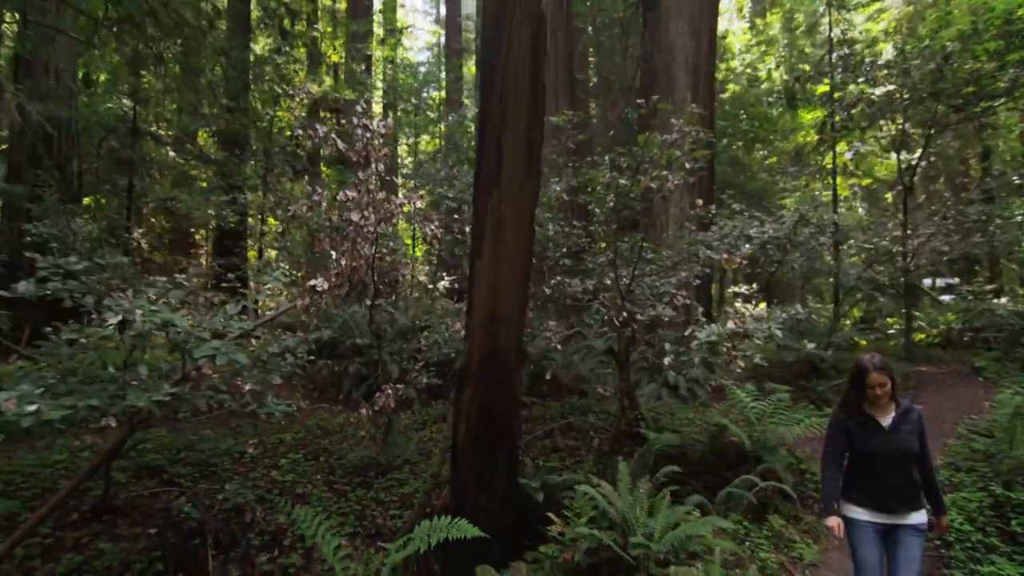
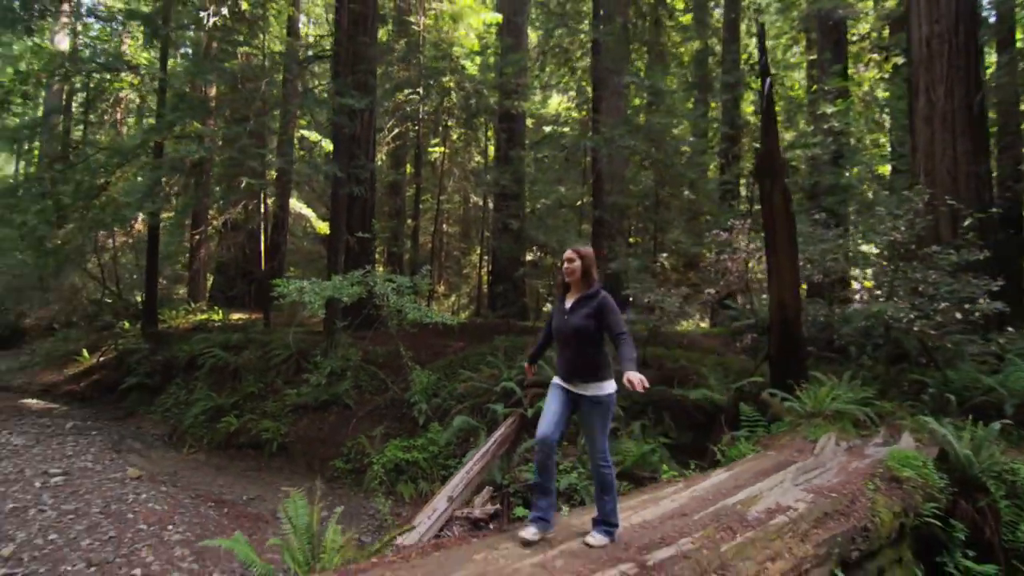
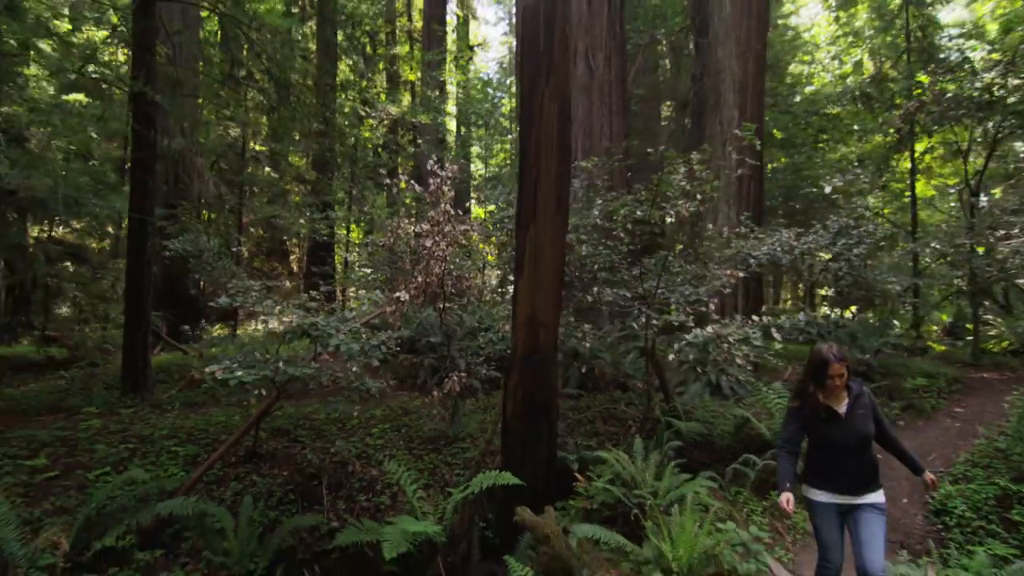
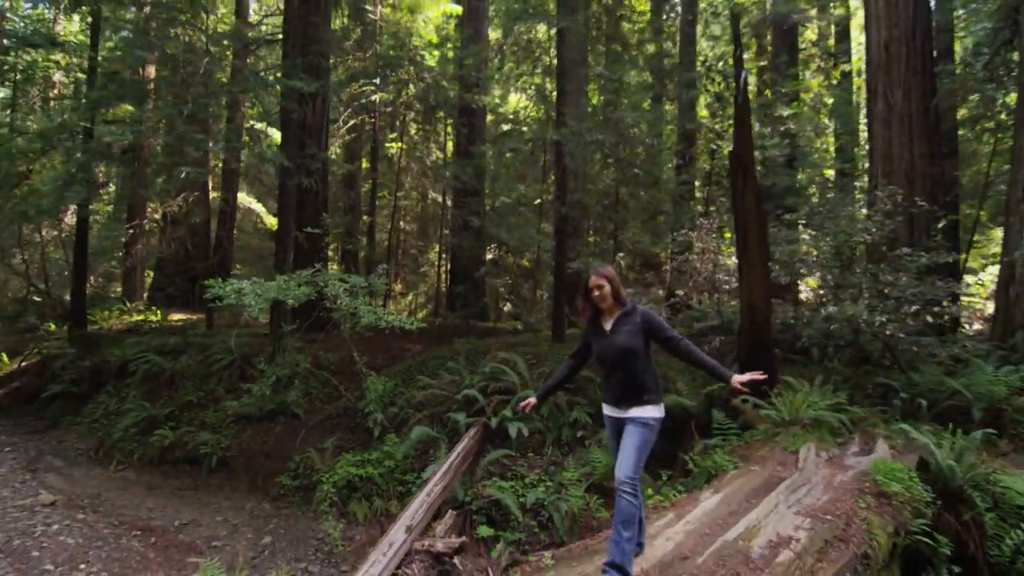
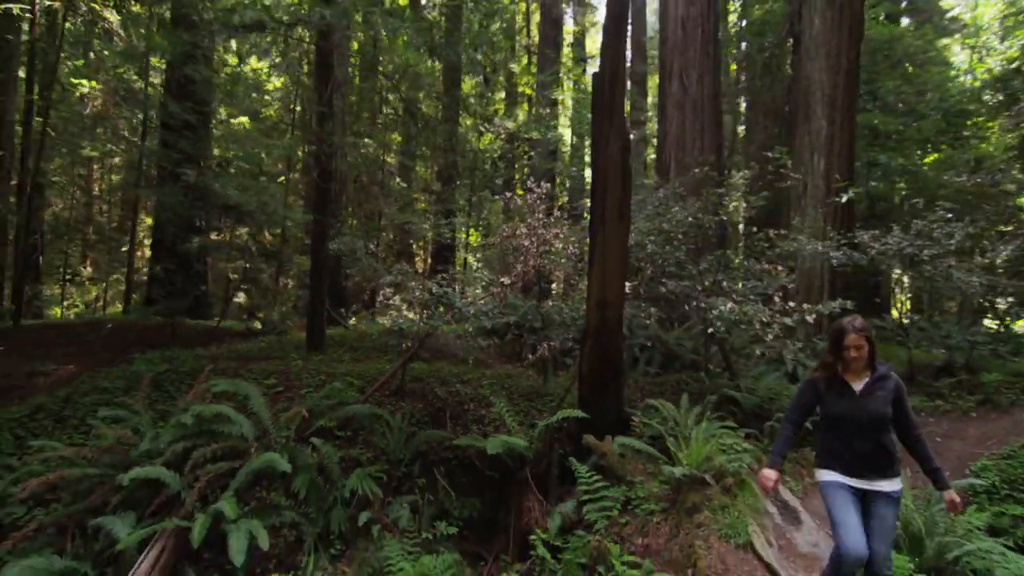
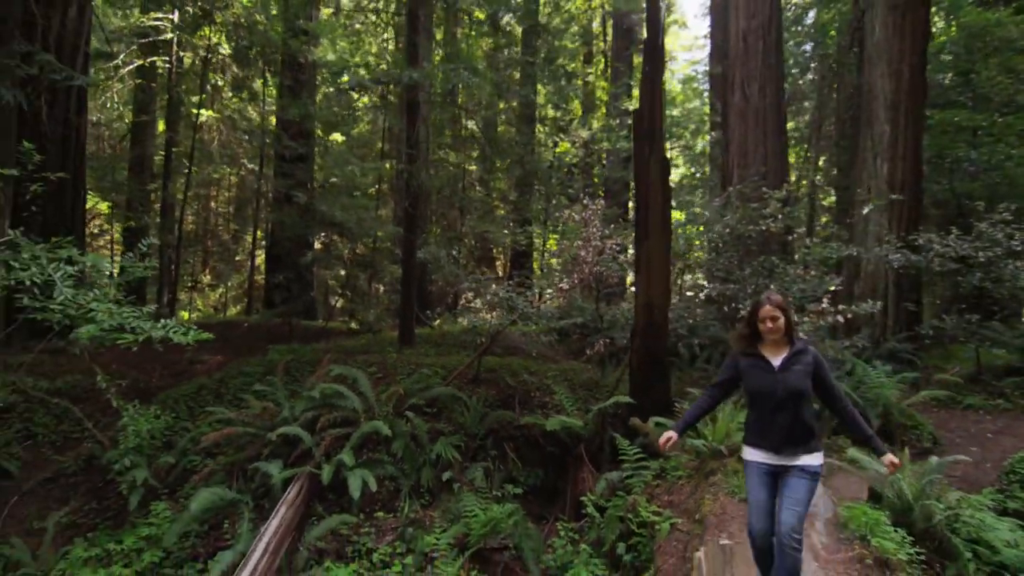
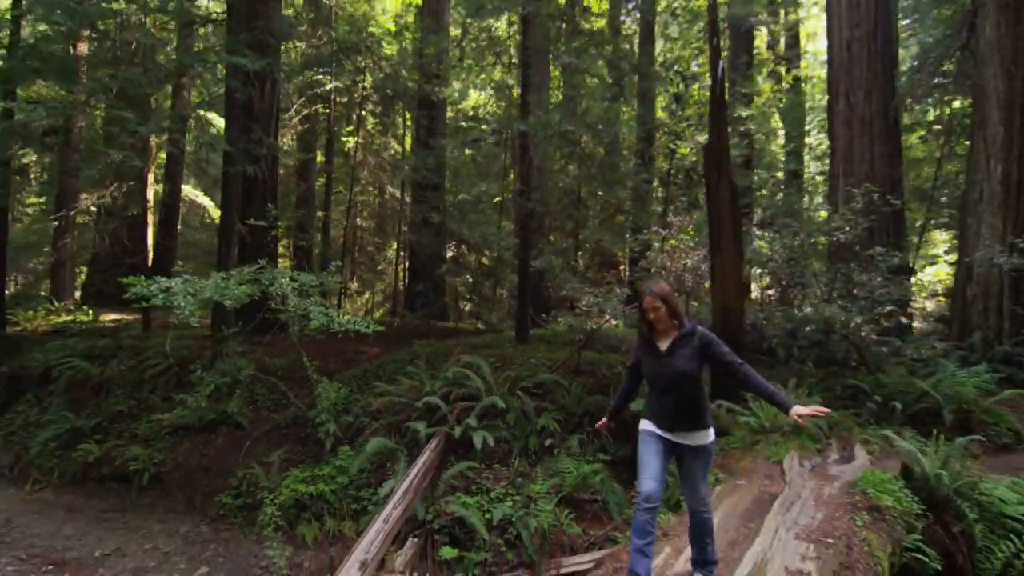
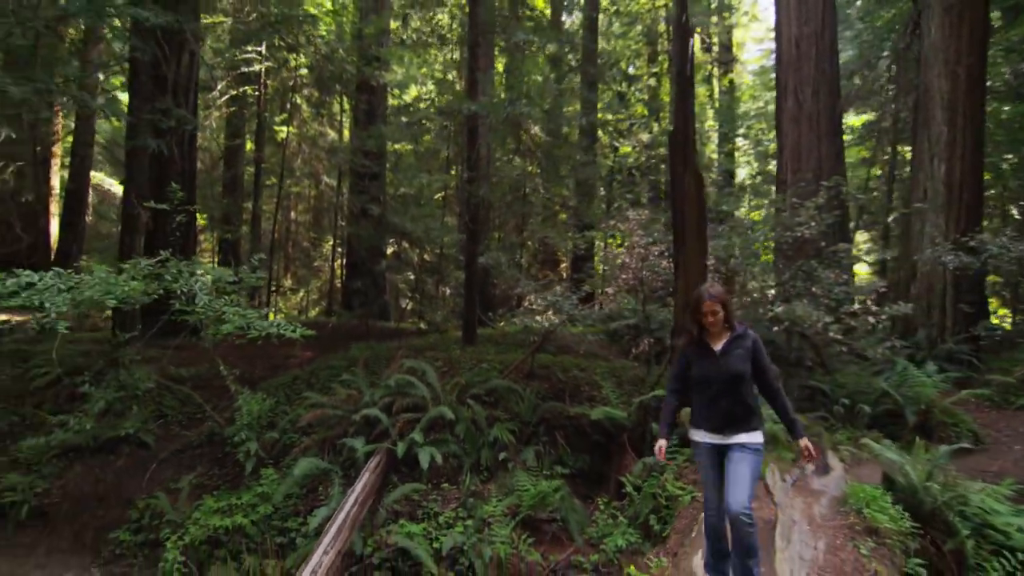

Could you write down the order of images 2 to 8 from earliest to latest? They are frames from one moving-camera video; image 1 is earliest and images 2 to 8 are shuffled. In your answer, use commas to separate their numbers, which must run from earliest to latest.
3, 5, 6, 8, 7, 4, 2
